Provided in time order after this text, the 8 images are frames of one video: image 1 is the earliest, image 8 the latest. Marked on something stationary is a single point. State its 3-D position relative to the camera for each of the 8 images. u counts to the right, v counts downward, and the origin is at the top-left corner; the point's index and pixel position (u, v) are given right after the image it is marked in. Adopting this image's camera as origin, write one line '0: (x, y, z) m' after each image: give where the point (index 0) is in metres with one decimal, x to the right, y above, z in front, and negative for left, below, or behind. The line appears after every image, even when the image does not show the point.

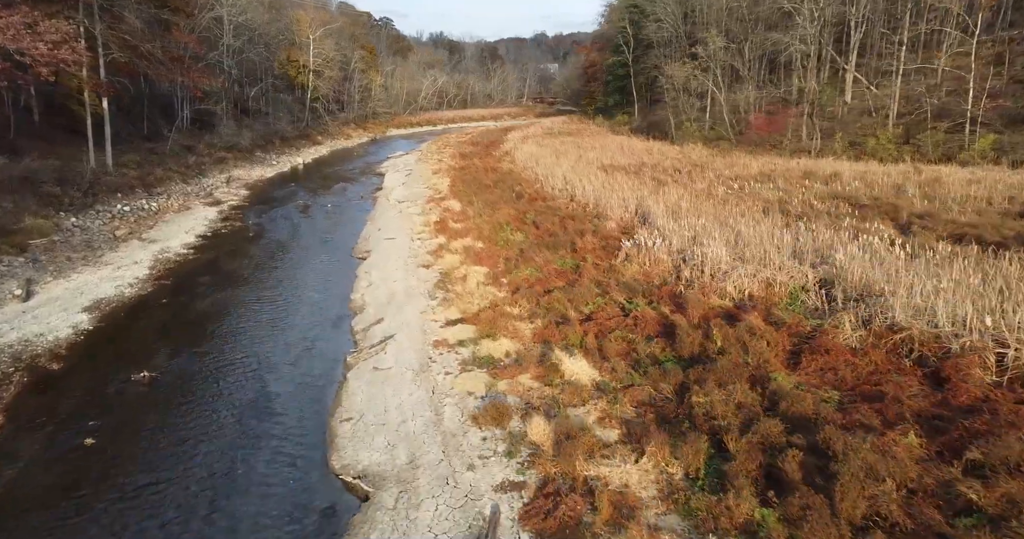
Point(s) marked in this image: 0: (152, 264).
0: (-9.3, +0.1, +17.7) m
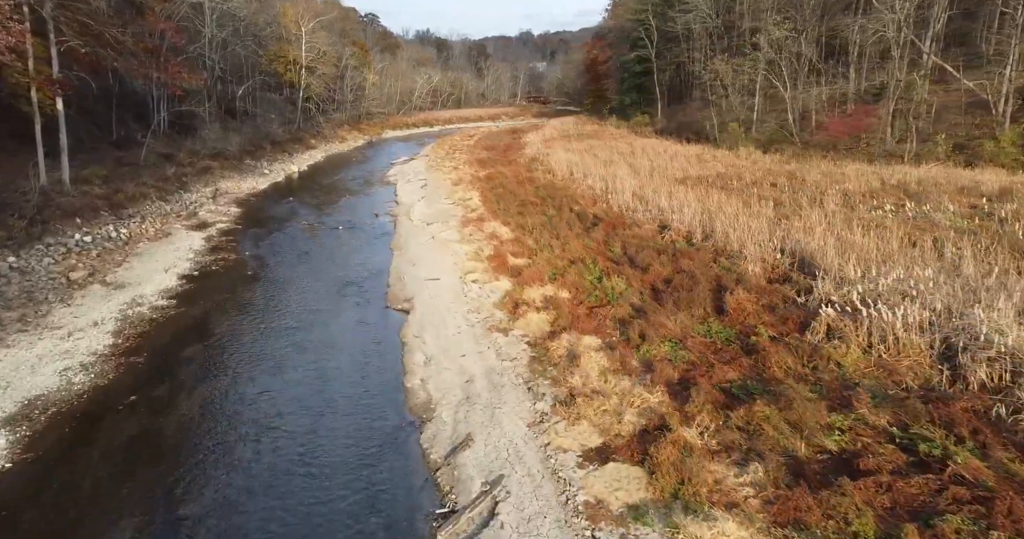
0: (-7.5, -1.1, +13.0) m
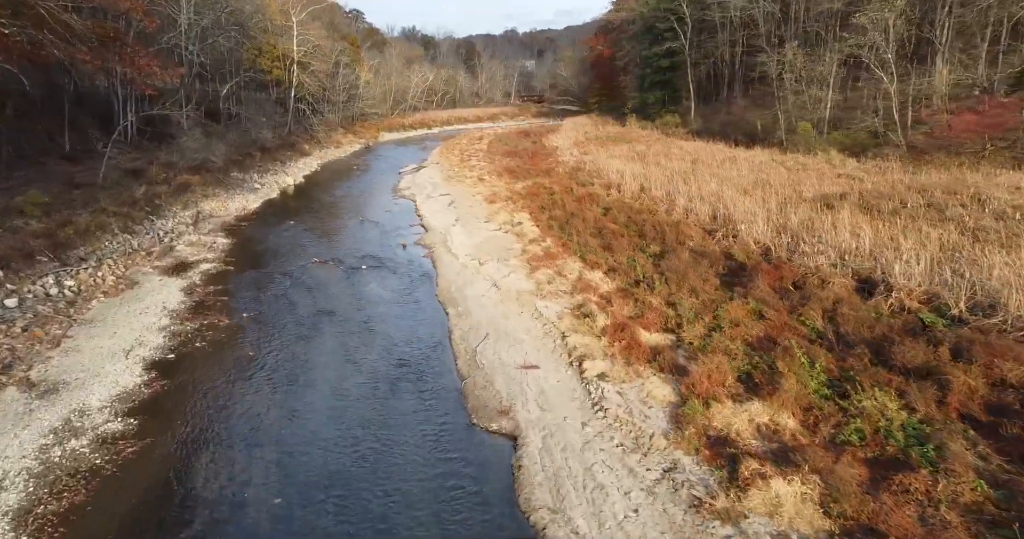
0: (-5.3, -2.5, +7.4) m
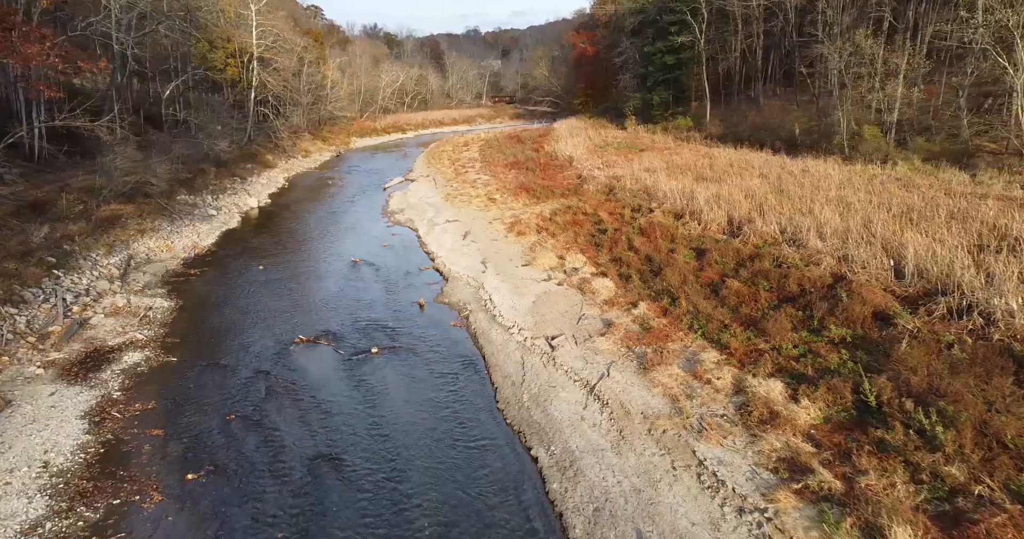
0: (-3.2, -4.0, +1.3) m
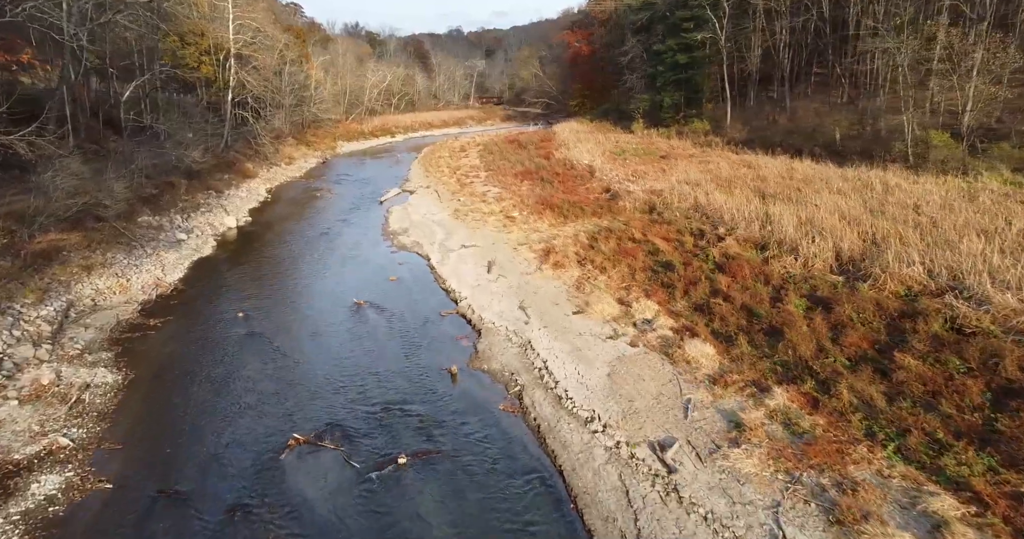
0: (-1.8, -5.0, -2.6) m
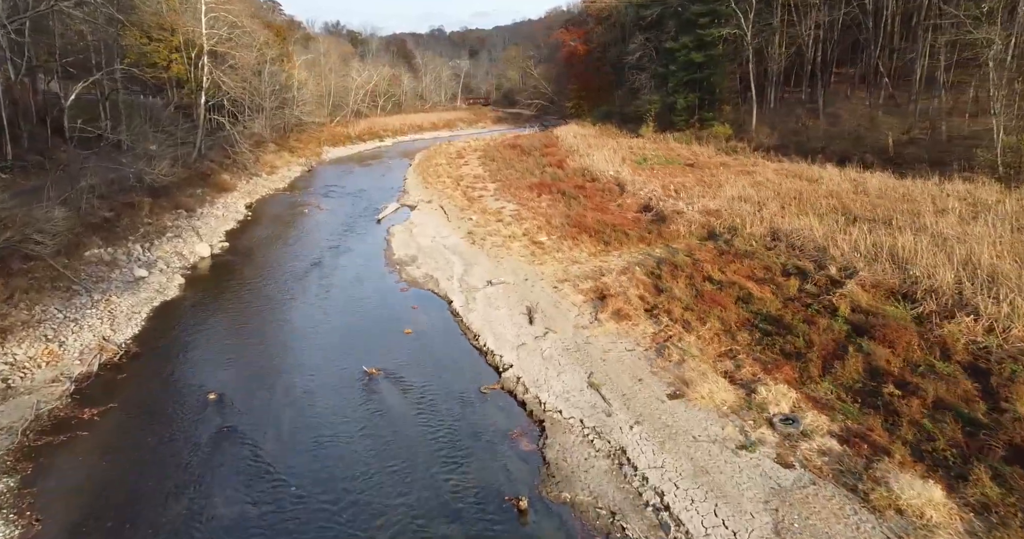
0: (-0.2, -6.1, -6.6) m
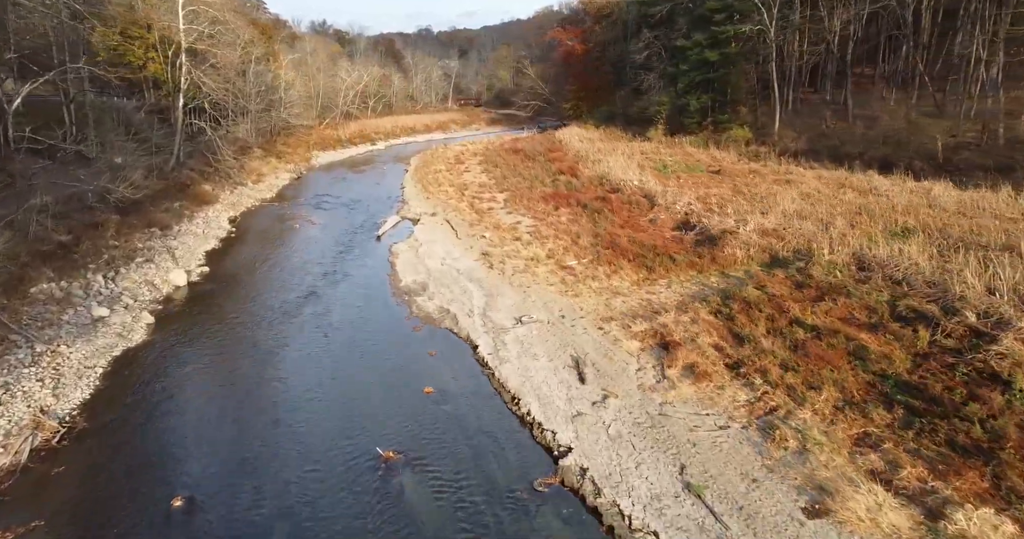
0: (+1.0, -6.9, -9.5) m
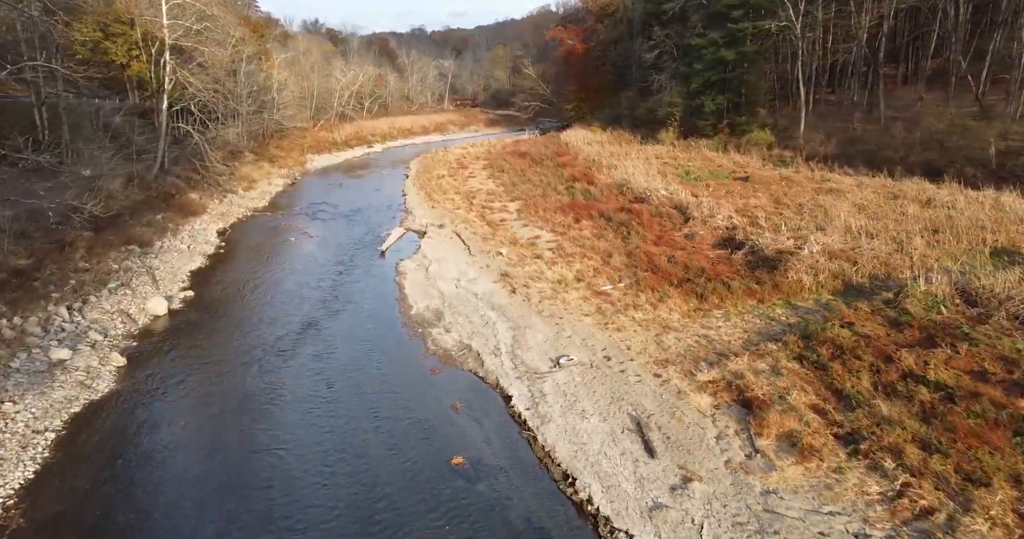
0: (+1.9, -7.5, -11.9) m
